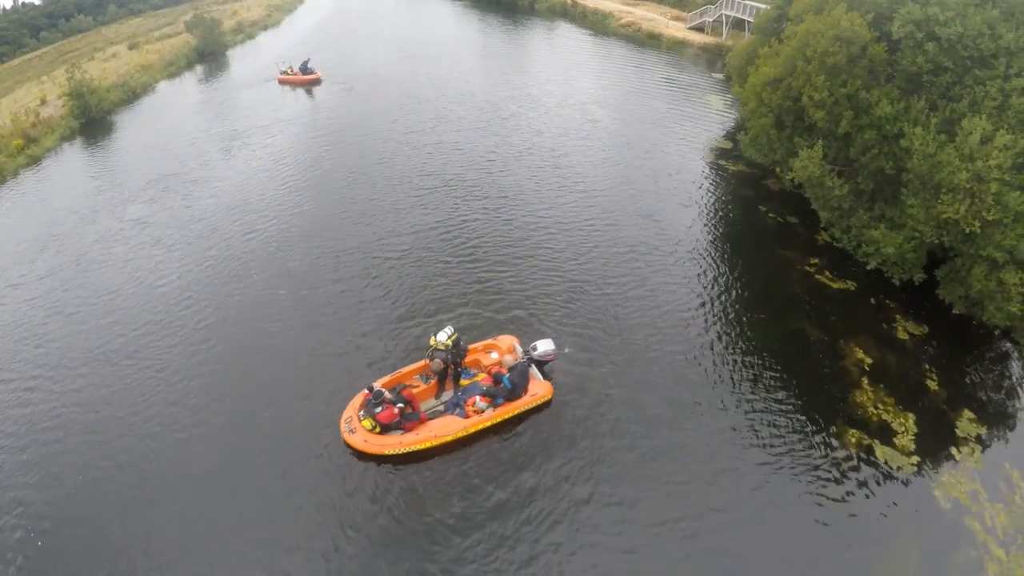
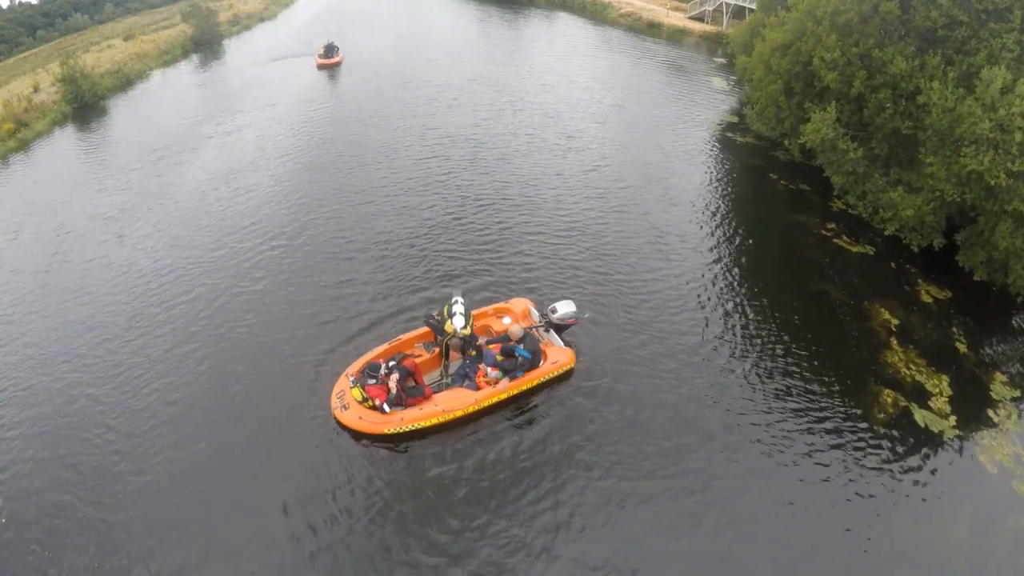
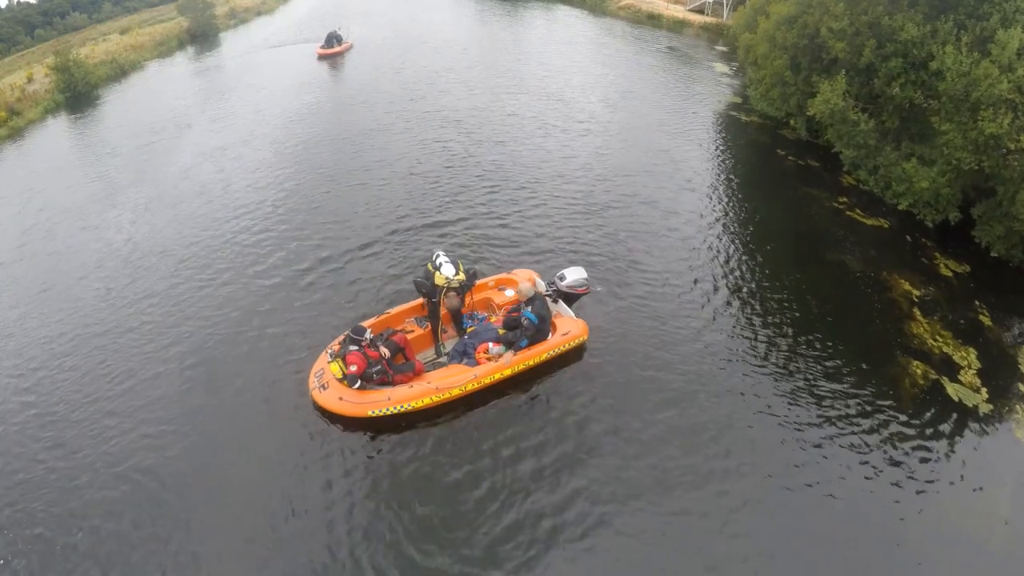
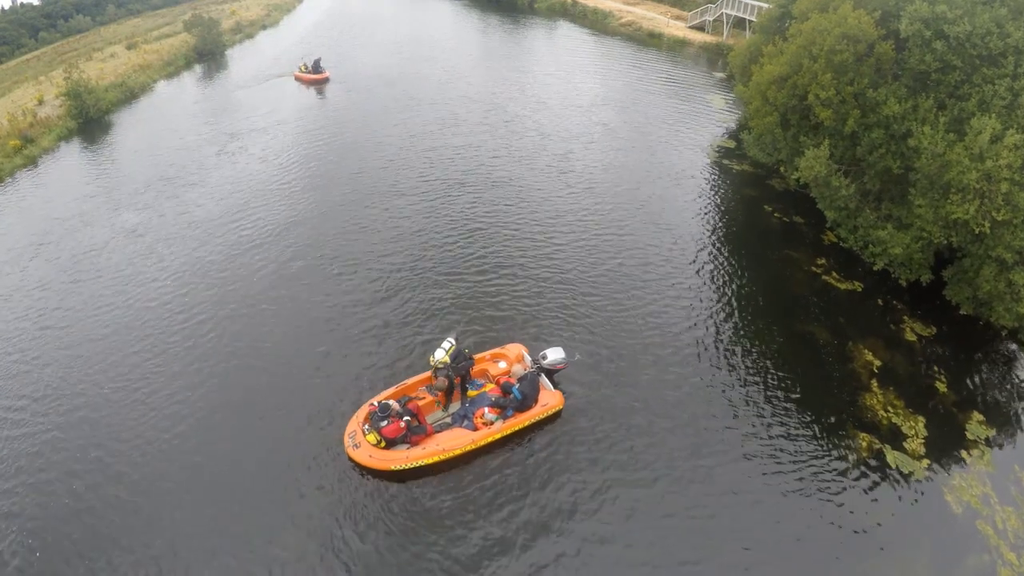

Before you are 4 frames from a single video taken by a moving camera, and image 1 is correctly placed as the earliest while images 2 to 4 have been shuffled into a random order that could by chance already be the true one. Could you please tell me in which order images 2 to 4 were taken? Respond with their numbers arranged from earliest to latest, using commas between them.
4, 2, 3
